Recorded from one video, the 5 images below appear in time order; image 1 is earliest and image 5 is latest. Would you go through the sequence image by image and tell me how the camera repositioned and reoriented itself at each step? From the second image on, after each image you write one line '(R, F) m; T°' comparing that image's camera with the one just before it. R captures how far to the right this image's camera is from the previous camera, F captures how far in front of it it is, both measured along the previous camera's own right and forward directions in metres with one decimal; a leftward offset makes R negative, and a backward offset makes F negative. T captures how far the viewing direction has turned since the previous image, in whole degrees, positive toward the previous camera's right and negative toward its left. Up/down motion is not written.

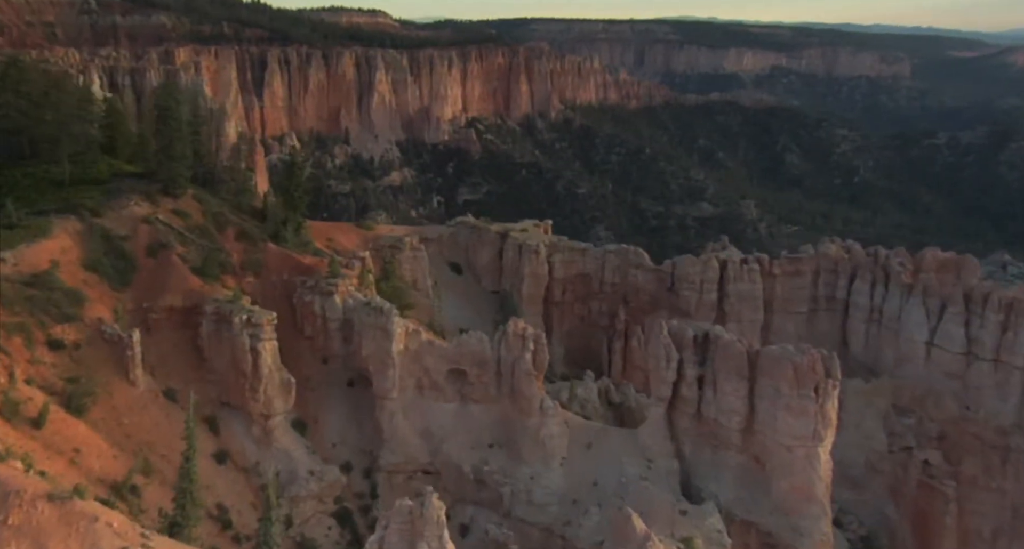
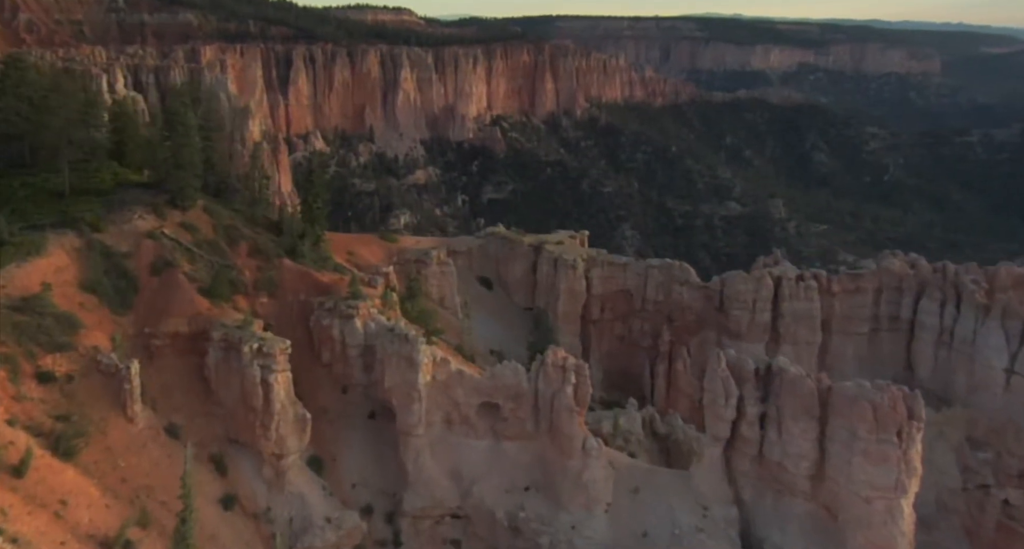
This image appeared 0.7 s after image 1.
(-0.5, +2.7) m; -2°
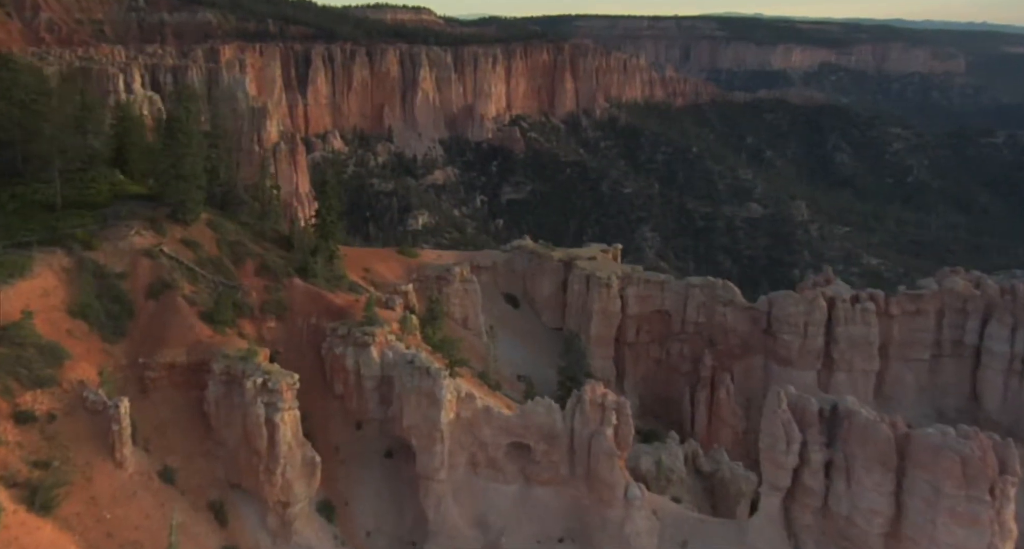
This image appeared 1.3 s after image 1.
(-0.4, +2.5) m; -1°
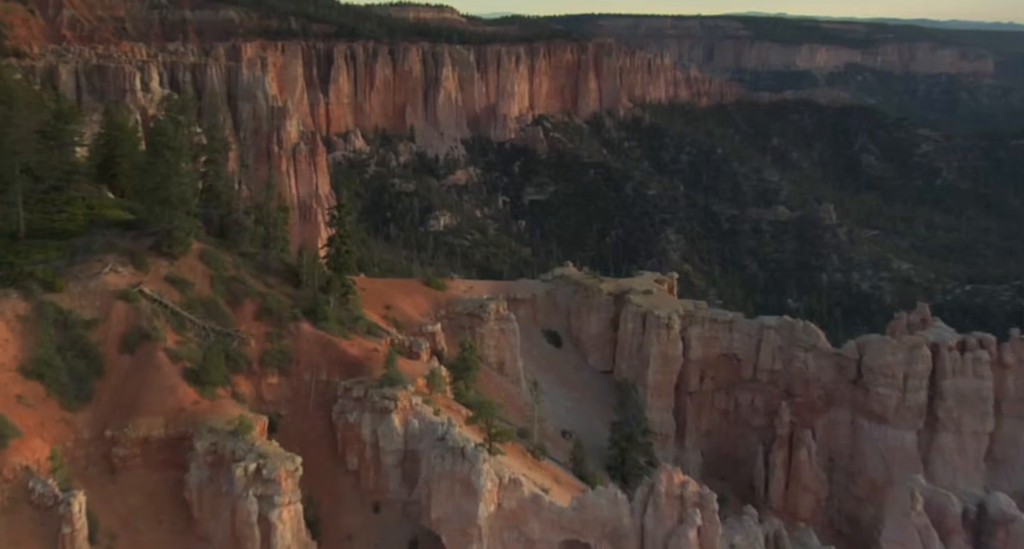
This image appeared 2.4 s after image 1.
(-0.8, +4.4) m; -1°
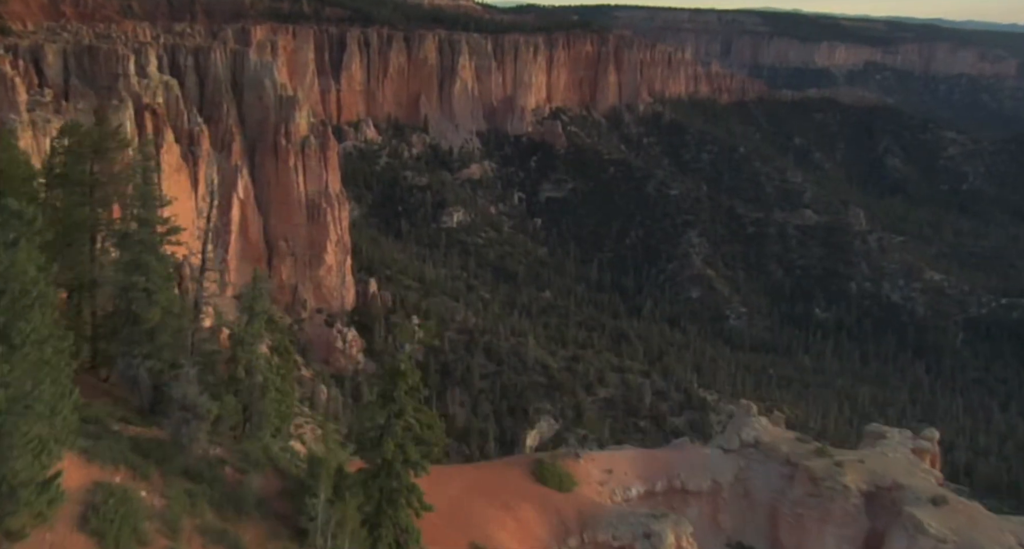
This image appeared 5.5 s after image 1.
(-3.4, +12.4) m; 0°
